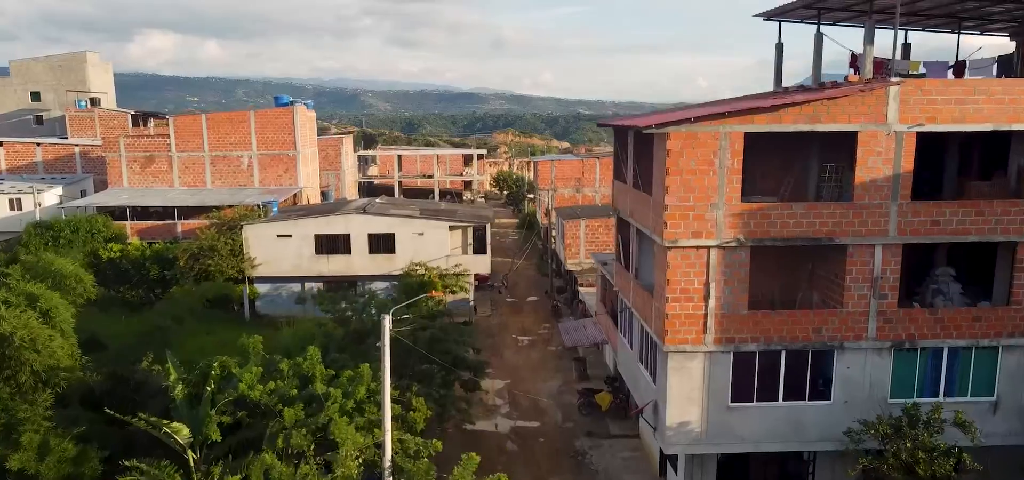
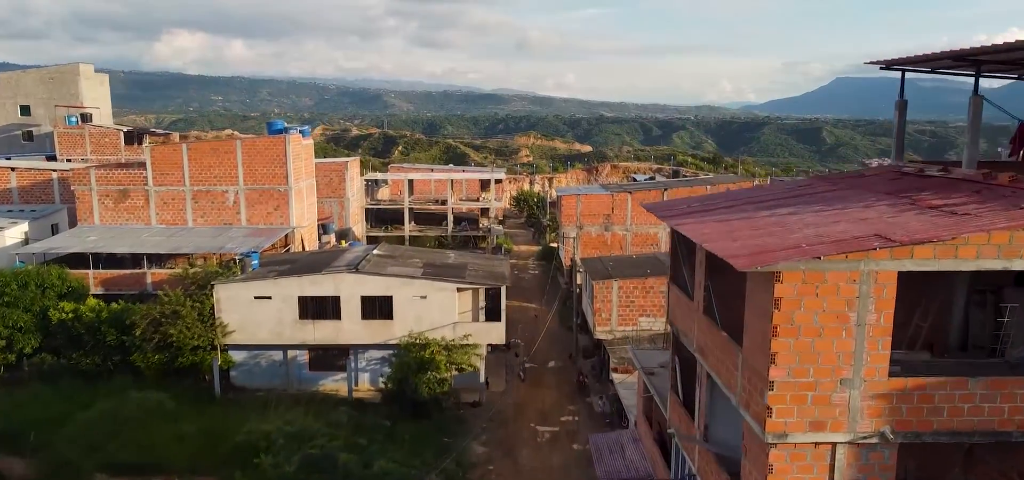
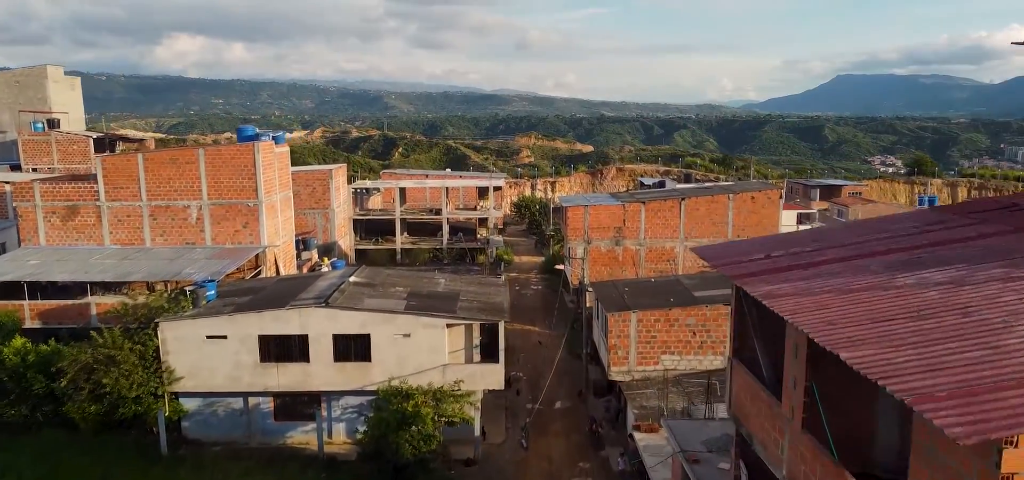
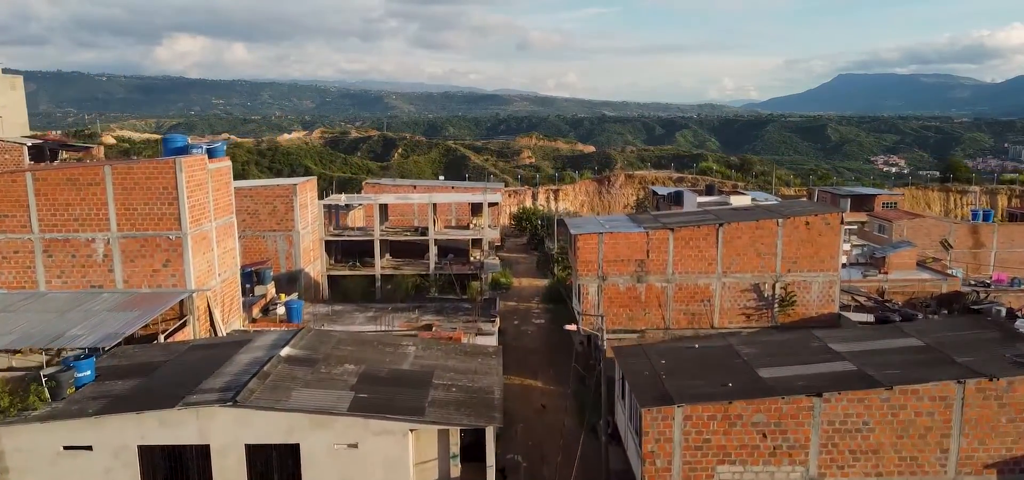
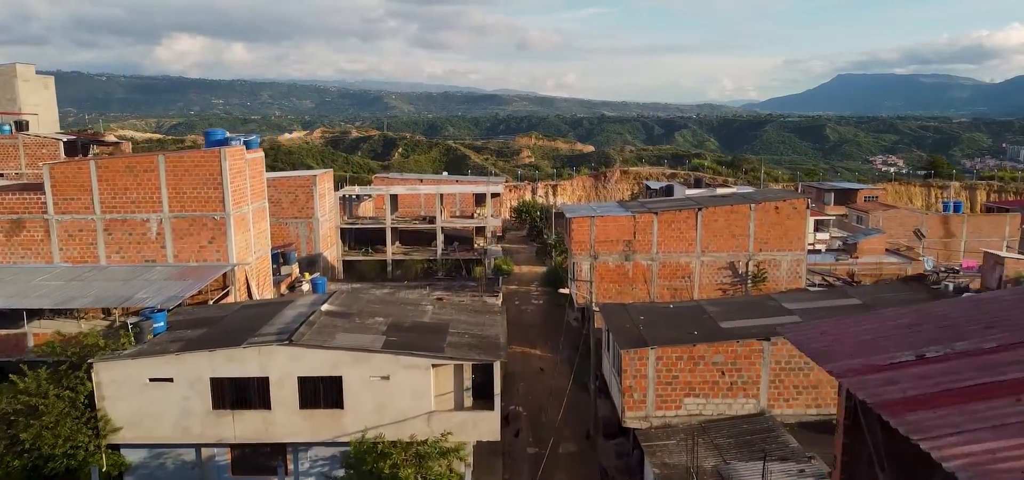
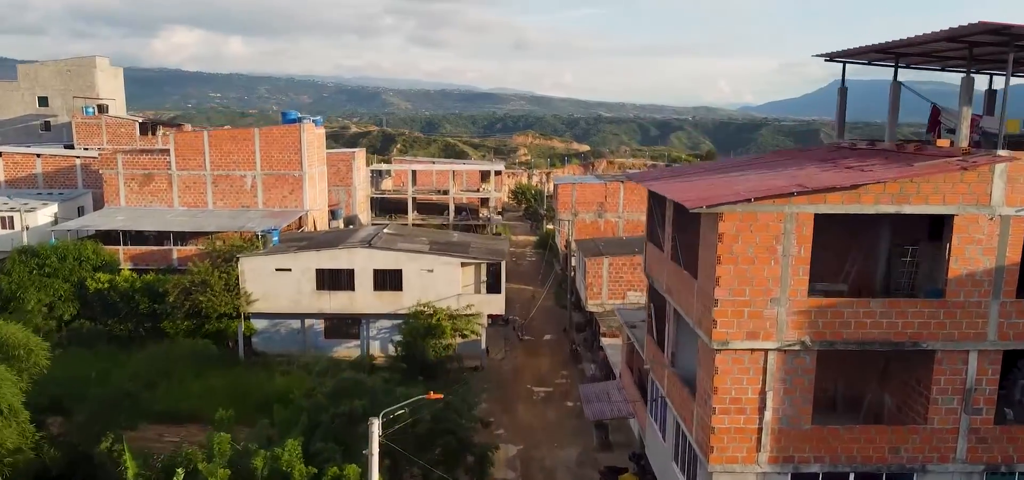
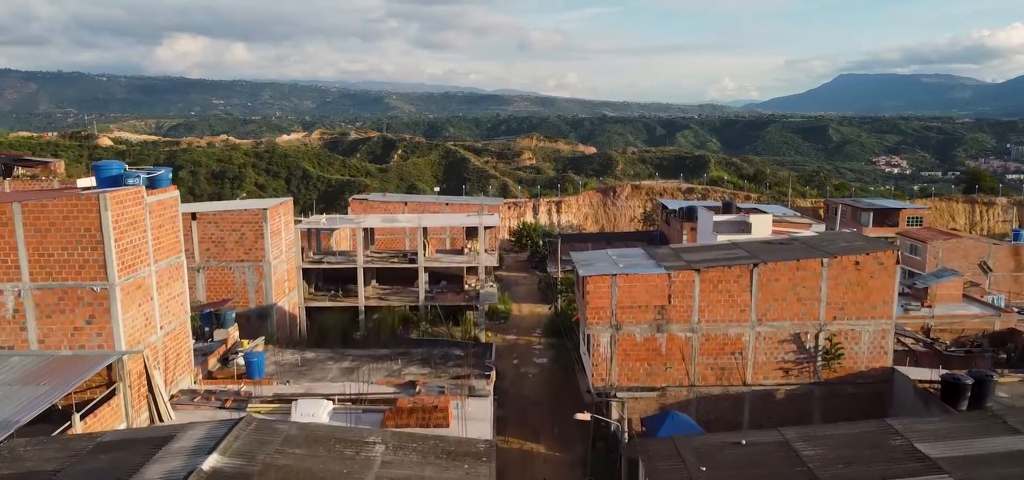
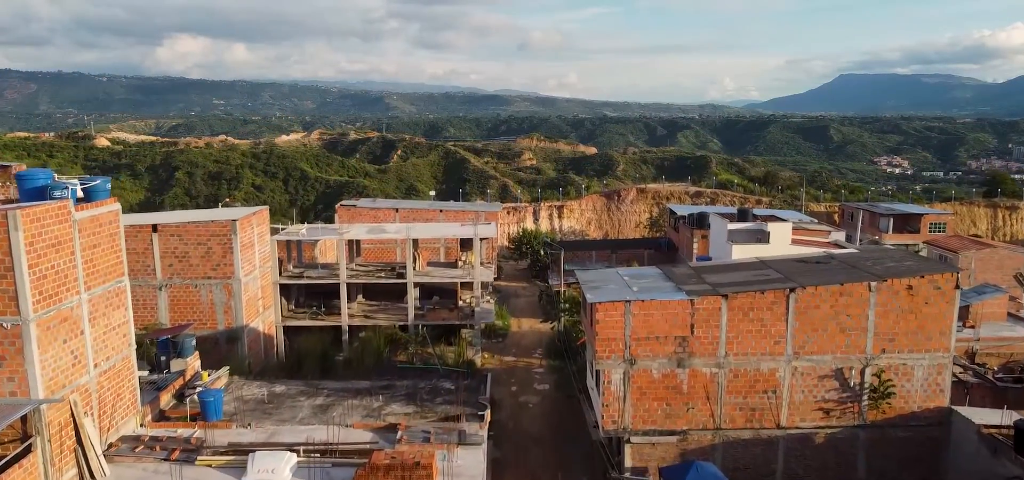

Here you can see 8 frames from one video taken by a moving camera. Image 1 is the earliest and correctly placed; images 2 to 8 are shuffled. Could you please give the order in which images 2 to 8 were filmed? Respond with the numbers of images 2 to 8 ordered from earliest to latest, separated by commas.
6, 2, 3, 5, 4, 7, 8
